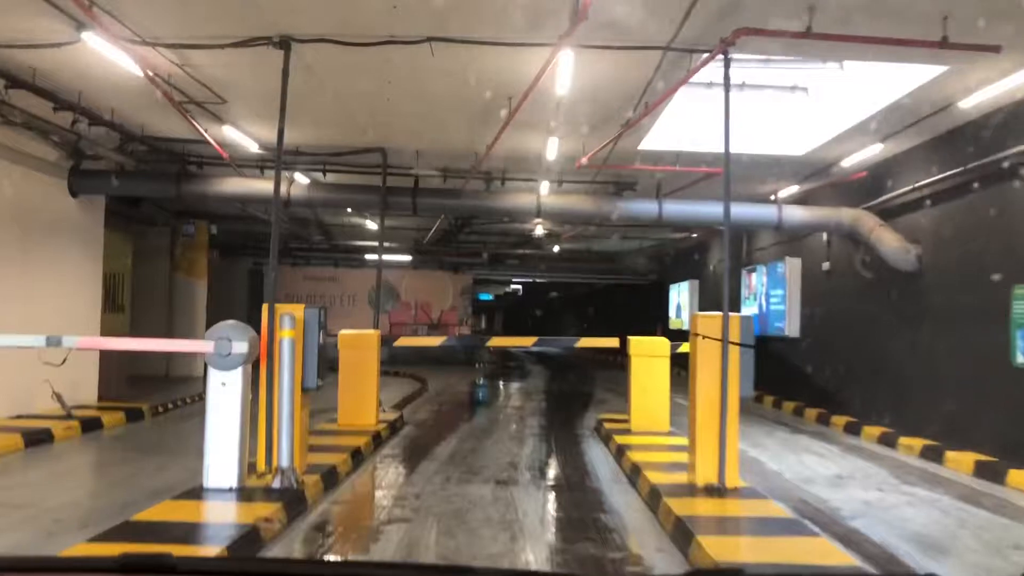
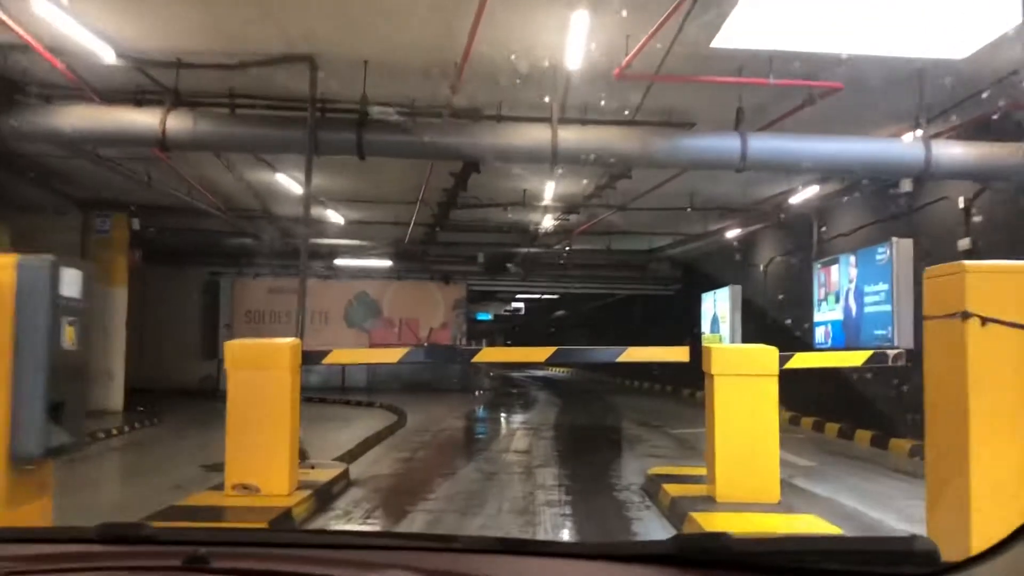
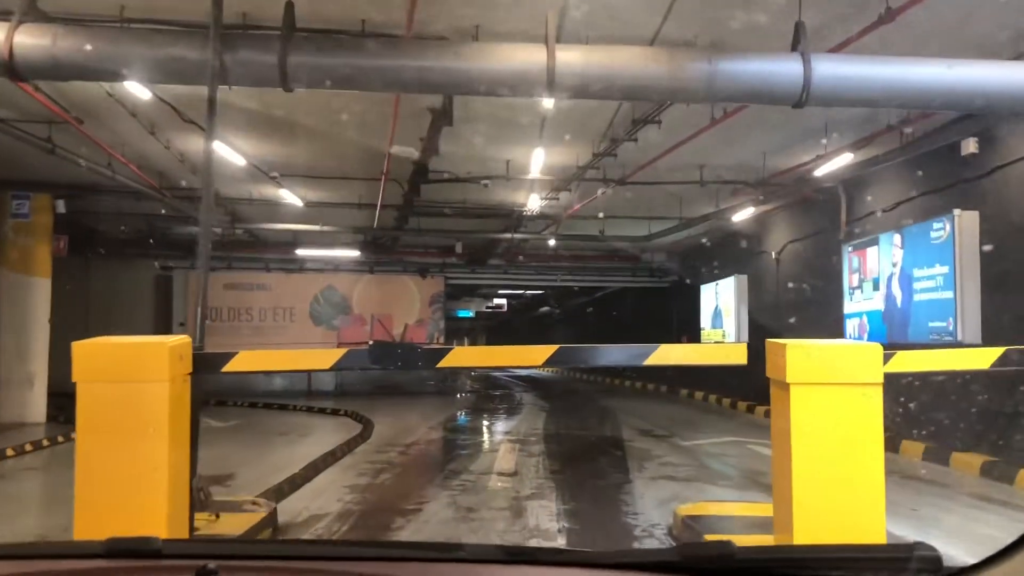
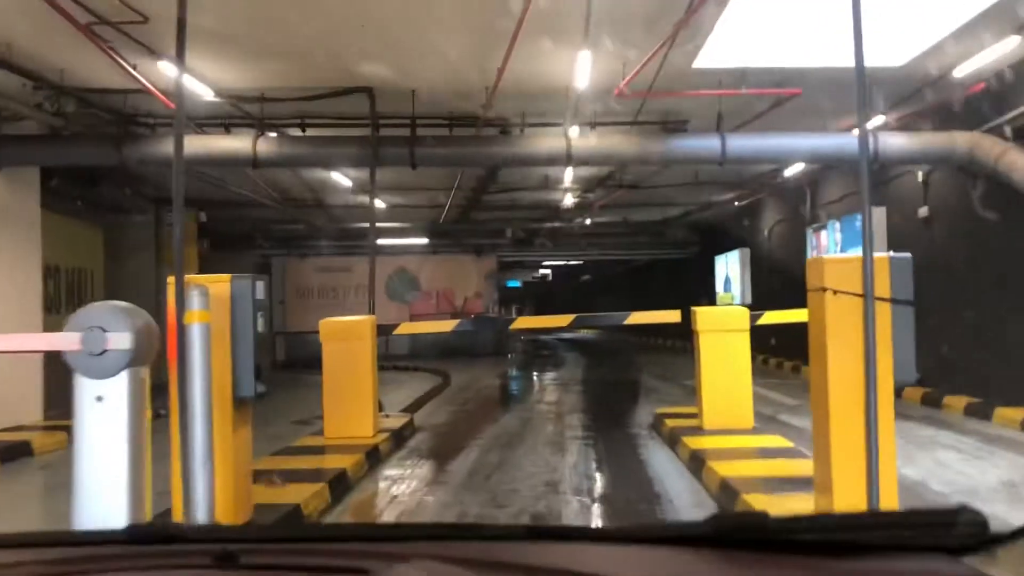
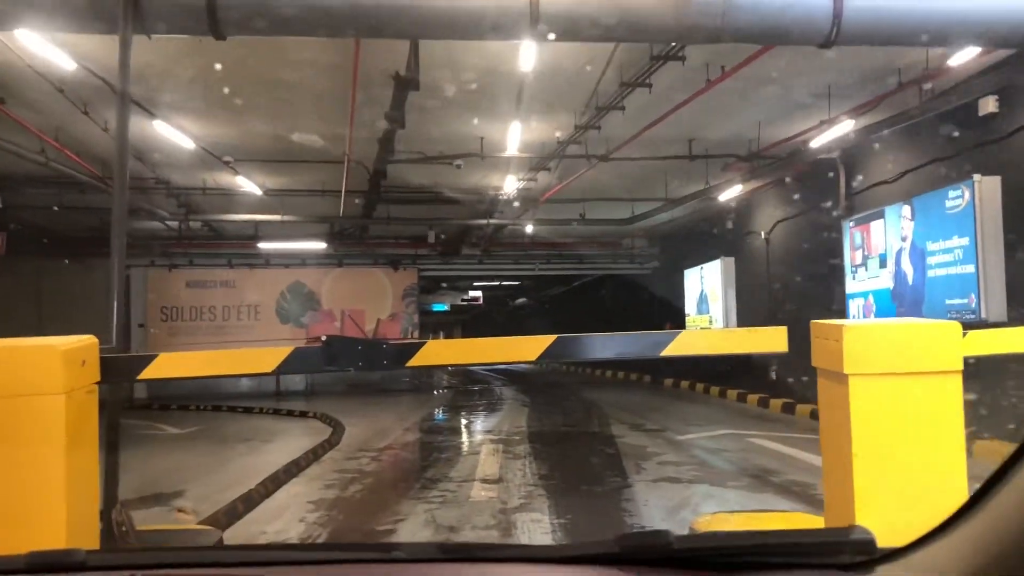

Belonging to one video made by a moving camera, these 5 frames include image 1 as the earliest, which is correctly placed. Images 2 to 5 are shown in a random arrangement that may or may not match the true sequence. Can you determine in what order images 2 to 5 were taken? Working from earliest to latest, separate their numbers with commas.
4, 2, 3, 5
